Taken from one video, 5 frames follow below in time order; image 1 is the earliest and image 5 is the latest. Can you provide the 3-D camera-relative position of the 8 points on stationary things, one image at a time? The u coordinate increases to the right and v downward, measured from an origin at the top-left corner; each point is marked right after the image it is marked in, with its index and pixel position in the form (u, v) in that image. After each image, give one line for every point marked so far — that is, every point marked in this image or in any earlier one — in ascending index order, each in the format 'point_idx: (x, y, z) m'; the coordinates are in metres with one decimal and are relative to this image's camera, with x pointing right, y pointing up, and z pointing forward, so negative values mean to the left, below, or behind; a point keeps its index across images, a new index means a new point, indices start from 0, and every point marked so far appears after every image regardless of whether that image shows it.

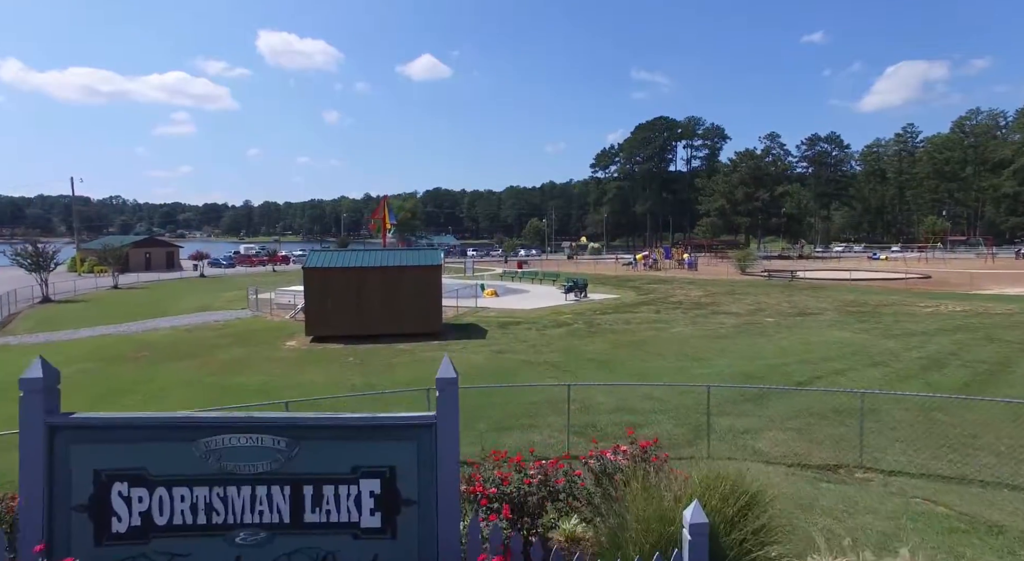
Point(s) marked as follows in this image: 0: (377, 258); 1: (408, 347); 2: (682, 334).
0: (-4.4, +0.7, +19.9) m
1: (-3.0, -2.1, +18.0) m
2: (+5.5, -1.8, +19.5) m
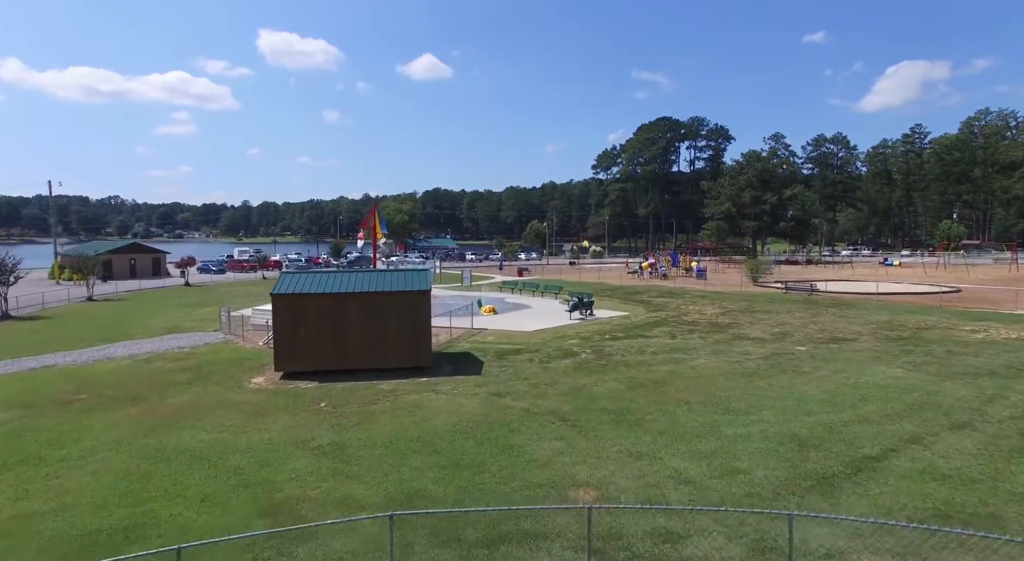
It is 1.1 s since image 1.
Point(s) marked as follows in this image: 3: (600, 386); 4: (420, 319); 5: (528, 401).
0: (-4.4, -0.1, +17.5) m
1: (-3.1, -2.8, +15.6) m
2: (+5.4, -2.5, +17.0) m
3: (+2.3, -2.7, +15.6) m
4: (-2.6, -1.1, +17.4) m
5: (+0.4, -2.9, +14.5) m
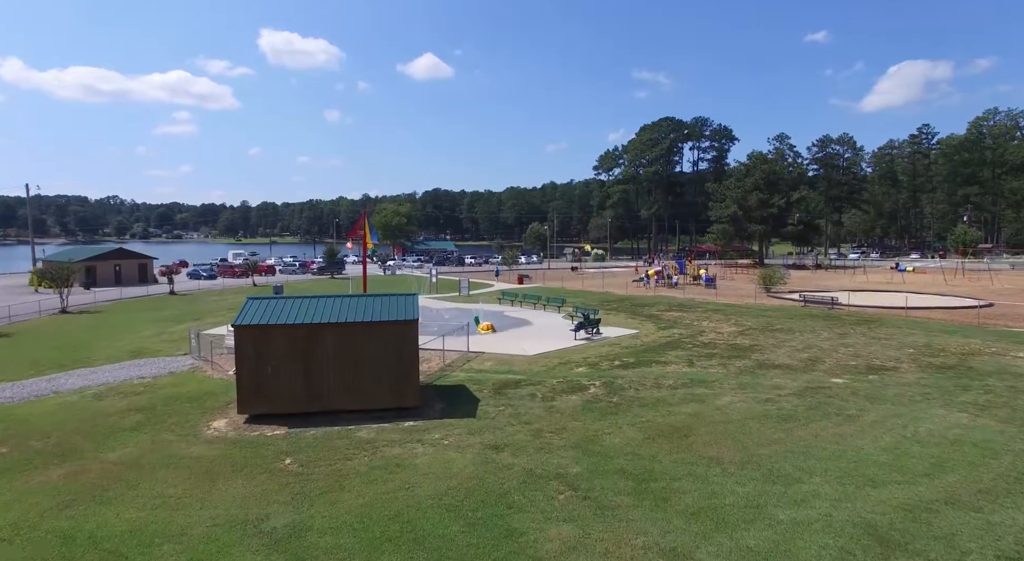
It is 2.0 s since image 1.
0: (-4.4, -0.7, +15.2) m
1: (-3.1, -3.5, +13.3) m
2: (+5.4, -3.2, +14.8) m
3: (+2.2, -3.4, +13.4) m
4: (-2.6, -1.8, +15.1) m
5: (+0.4, -3.5, +12.2) m
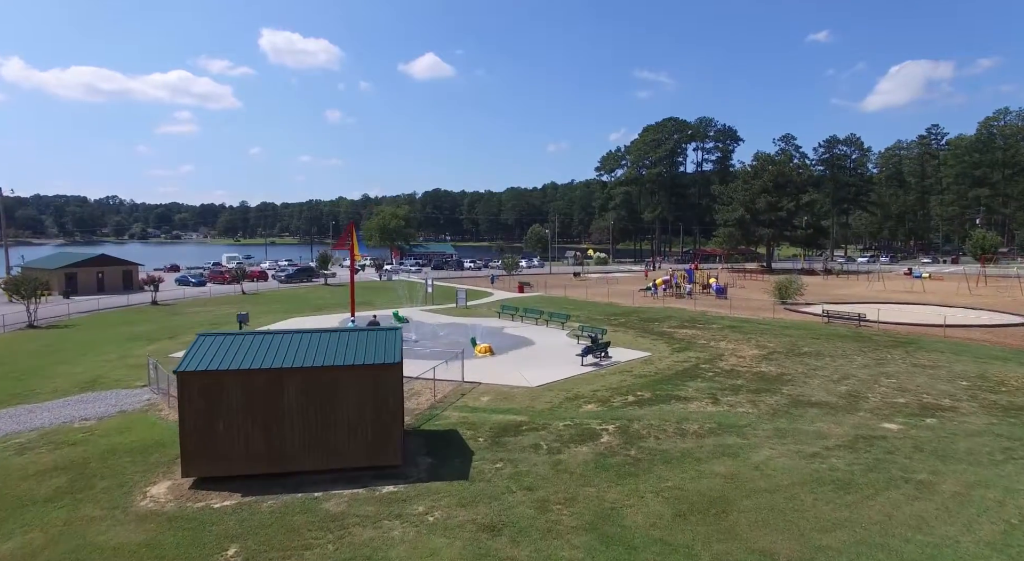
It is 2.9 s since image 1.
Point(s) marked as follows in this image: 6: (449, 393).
0: (-4.4, -1.4, +12.8) m
1: (-3.1, -4.2, +10.9) m
2: (+5.4, -3.9, +12.3) m
3: (+2.2, -4.1, +10.9) m
4: (-2.7, -2.5, +12.7) m
5: (+0.4, -4.3, +9.8) m
6: (-2.0, -3.5, +19.2) m
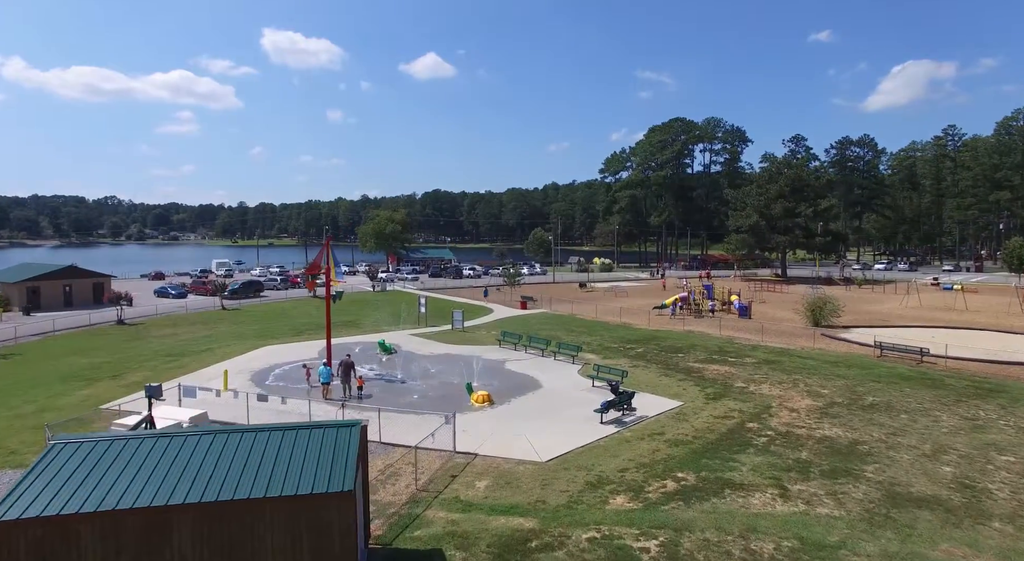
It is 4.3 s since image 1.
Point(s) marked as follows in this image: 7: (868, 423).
0: (-4.3, -2.6, +8.5) m
1: (-3.0, -5.4, +6.6) m
2: (+5.5, -5.1, +8.1) m
3: (+2.3, -5.3, +6.7) m
4: (-2.6, -3.7, +8.4) m
5: (+0.4, -5.4, +5.5) m
6: (-1.9, -4.7, +14.9) m
7: (+10.4, -4.2, +17.8) m
